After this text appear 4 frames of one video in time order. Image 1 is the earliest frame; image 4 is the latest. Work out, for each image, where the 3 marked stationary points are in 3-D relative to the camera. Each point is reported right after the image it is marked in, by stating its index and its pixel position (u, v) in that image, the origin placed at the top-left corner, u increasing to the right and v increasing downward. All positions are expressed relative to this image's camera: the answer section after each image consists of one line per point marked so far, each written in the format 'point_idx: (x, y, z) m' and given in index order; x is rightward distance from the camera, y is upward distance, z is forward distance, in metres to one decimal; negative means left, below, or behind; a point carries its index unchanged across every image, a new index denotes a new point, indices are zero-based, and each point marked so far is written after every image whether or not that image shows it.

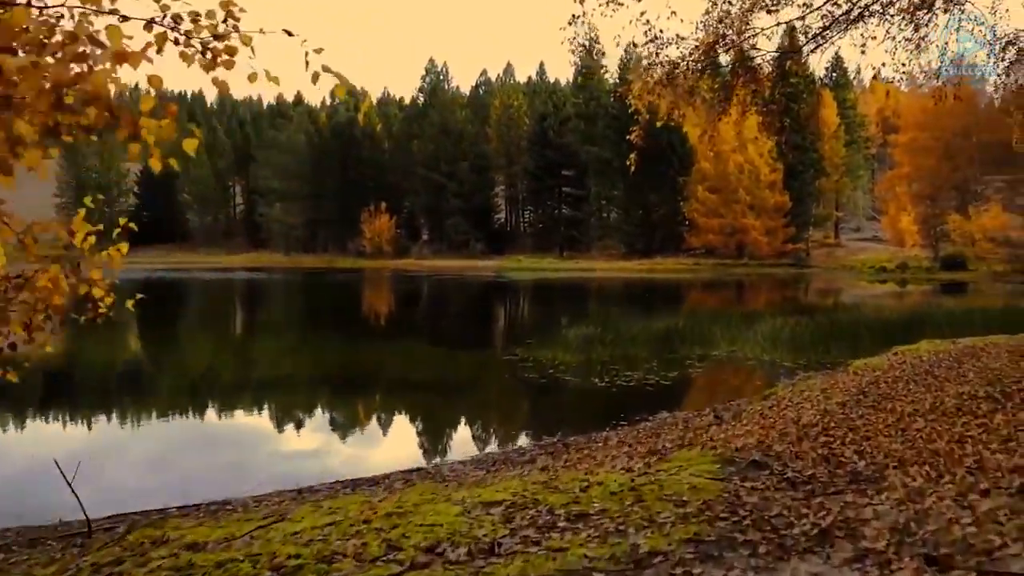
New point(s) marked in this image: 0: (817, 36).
0: (+2.5, +2.1, +9.8) m
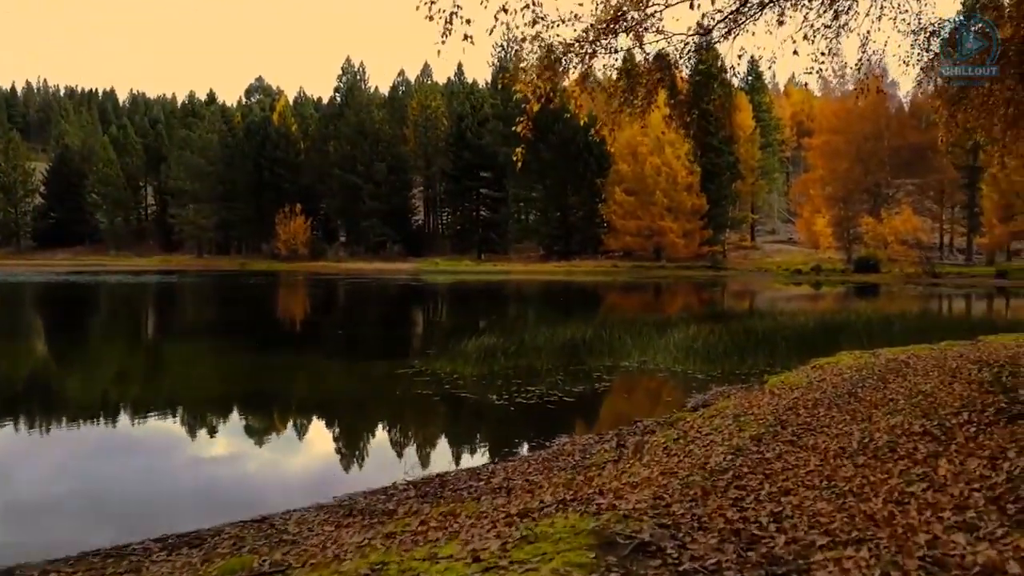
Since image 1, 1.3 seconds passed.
0: (+1.6, +2.0, +8.9) m
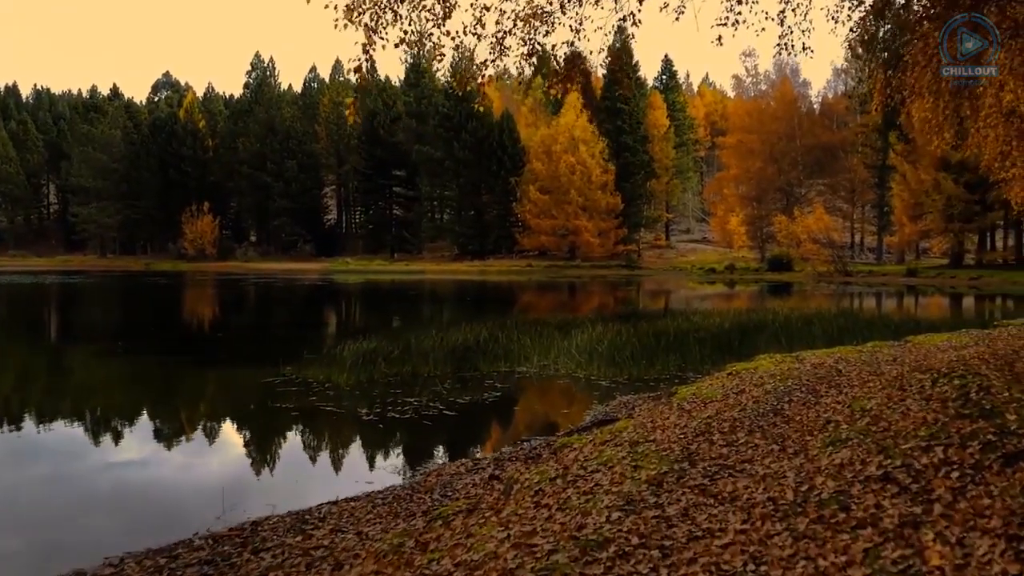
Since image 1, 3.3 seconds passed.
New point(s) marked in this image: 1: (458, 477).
0: (+0.7, +2.0, +7.3) m
1: (-0.3, -1.1, +7.4) m
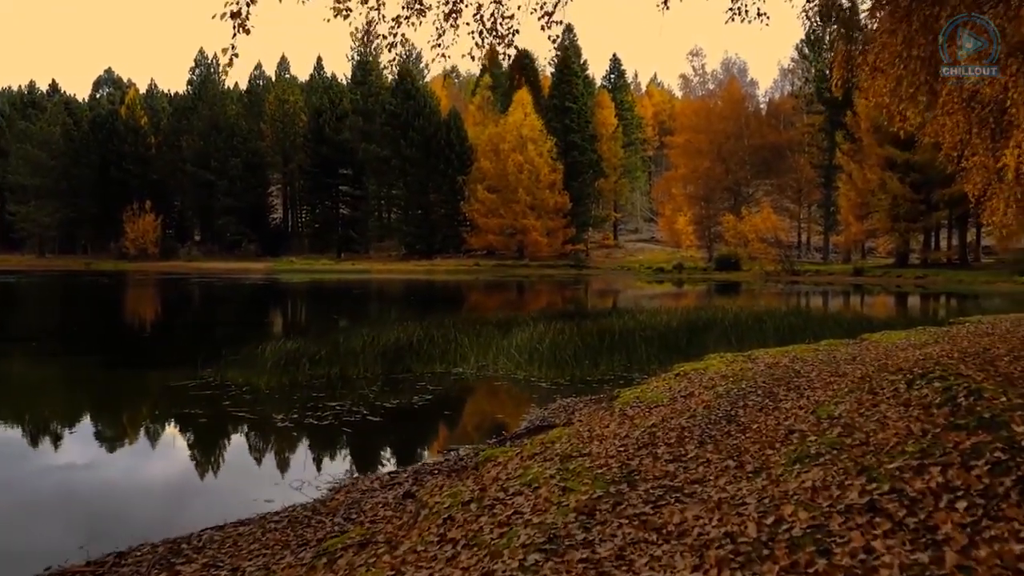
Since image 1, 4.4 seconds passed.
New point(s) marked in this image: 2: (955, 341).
0: (+0.3, +2.1, +6.5) m
1: (-0.8, -1.1, +6.6) m
2: (+3.8, -0.4, +10.0) m
